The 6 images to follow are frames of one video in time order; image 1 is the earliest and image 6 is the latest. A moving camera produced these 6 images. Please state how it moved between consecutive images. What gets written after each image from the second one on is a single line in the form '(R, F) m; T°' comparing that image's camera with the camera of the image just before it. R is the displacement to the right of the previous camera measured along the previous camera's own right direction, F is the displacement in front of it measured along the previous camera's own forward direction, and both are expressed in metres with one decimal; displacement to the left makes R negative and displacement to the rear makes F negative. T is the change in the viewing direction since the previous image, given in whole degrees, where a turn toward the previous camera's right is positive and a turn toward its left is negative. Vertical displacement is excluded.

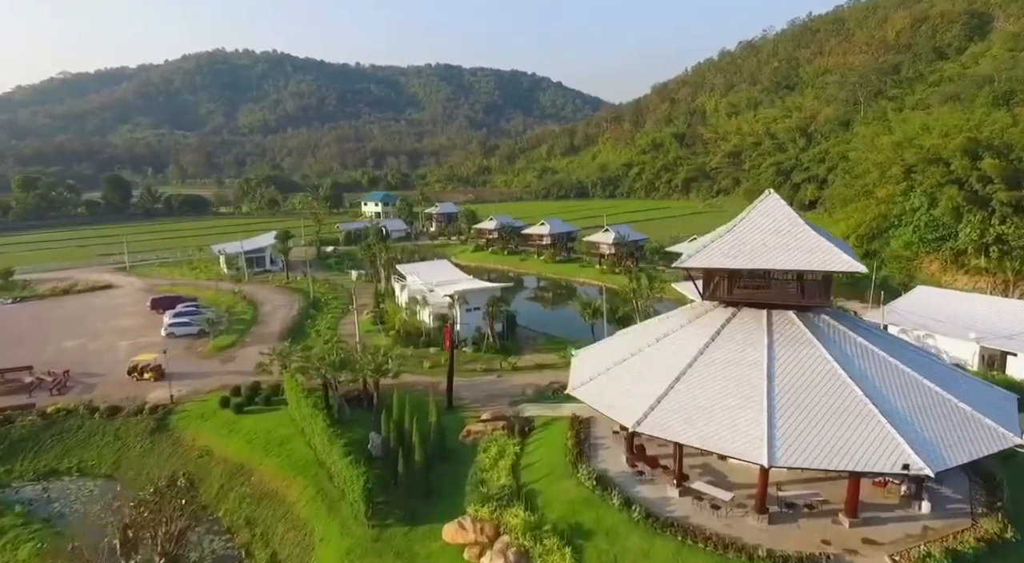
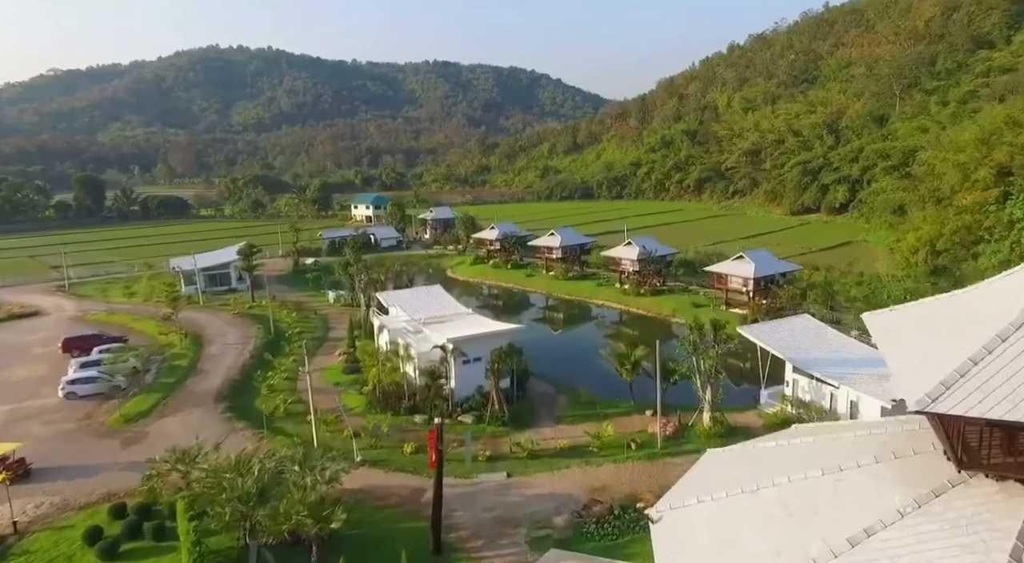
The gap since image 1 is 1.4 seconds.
(-0.5, +8.0) m; 0°
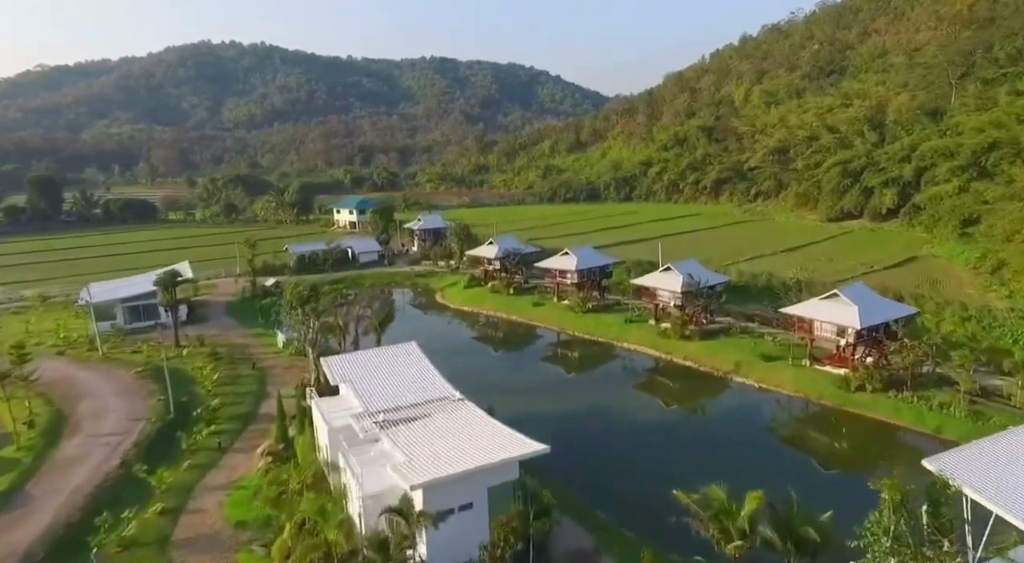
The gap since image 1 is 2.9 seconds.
(-0.3, +10.5) m; 0°
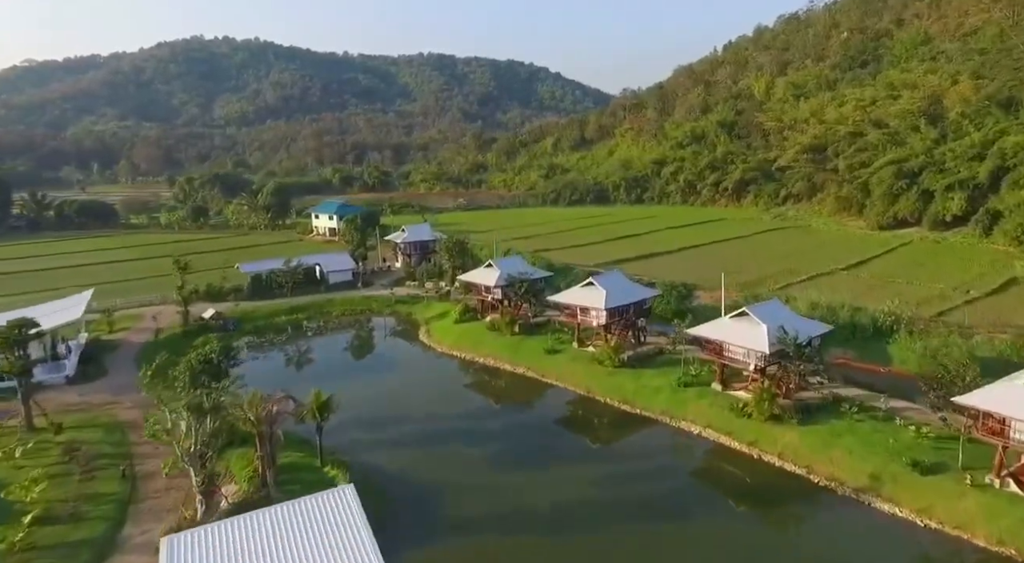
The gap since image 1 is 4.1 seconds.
(-0.3, +10.7) m; 0°
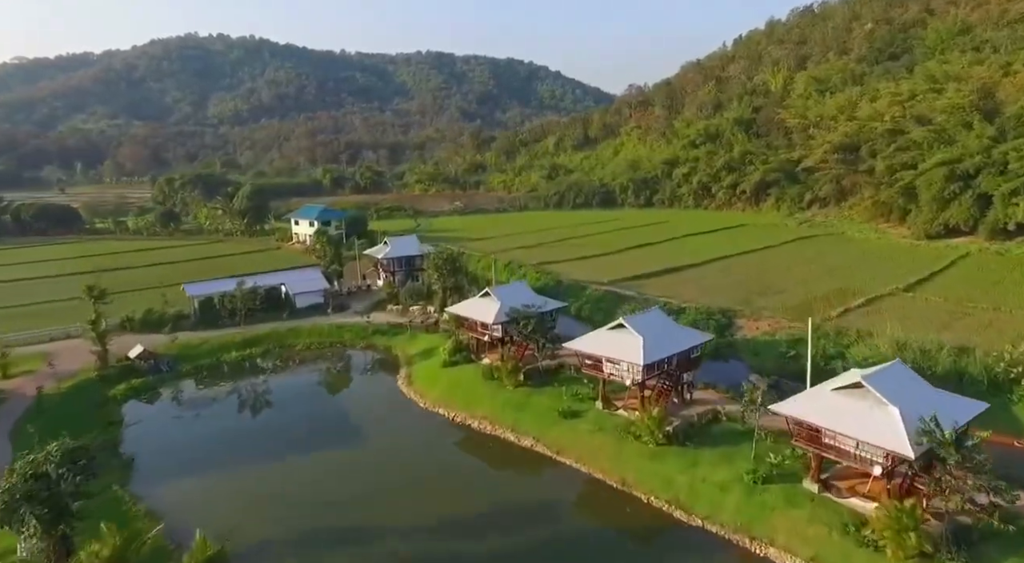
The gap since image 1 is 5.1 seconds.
(-0.2, +7.9) m; 0°
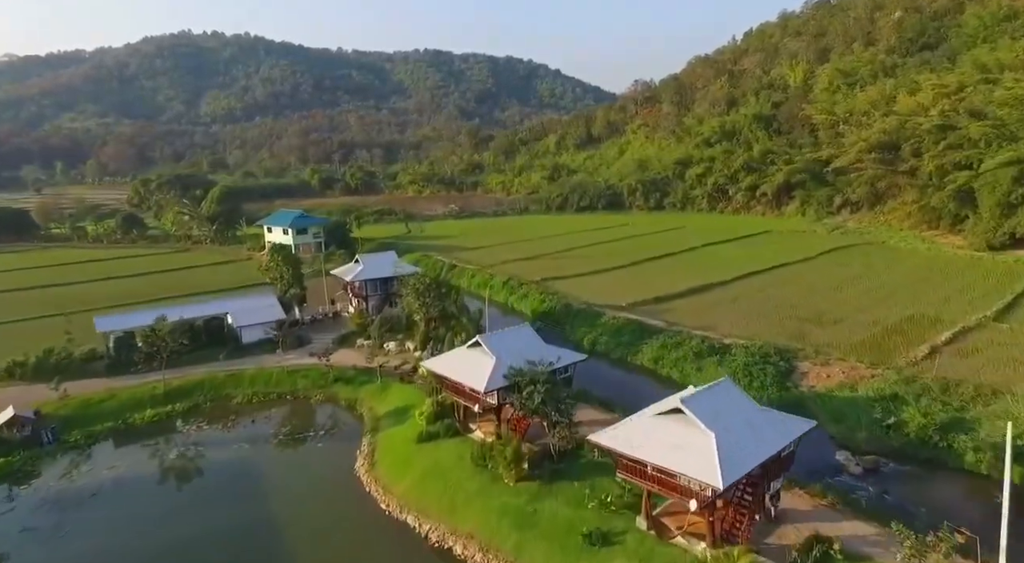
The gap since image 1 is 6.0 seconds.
(0.0, +8.1) m; 0°
